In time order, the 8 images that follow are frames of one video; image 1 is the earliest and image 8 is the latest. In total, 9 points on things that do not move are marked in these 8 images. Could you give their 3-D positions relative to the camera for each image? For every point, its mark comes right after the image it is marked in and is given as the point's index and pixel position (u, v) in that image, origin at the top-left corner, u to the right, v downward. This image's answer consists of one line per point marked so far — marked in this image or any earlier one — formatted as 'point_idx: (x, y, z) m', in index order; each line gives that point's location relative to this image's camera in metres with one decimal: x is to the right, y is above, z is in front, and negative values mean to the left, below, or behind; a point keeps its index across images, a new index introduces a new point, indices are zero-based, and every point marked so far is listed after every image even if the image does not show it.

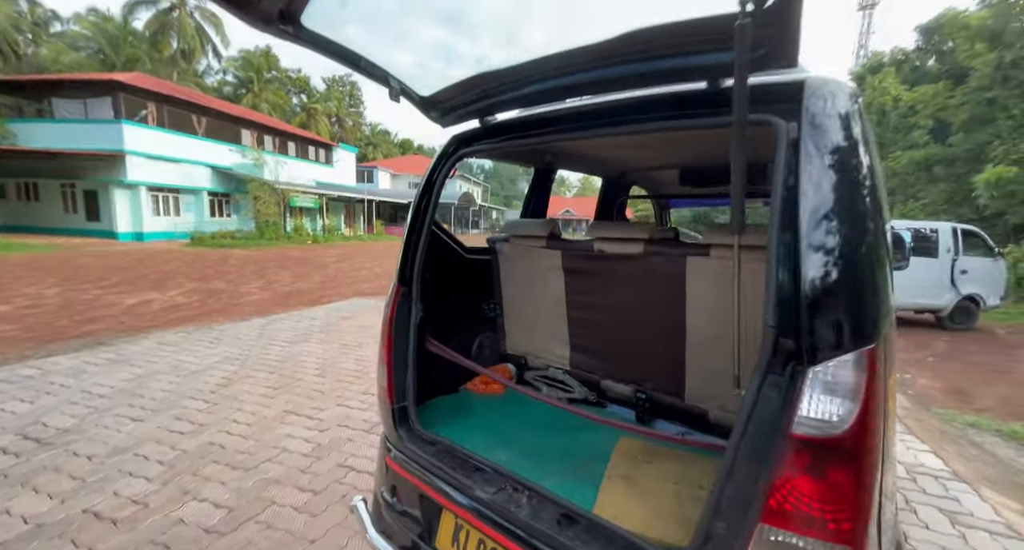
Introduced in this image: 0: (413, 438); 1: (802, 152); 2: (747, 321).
0: (-0.3, -0.6, +1.5) m
1: (+0.5, +0.2, +0.8) m
2: (+0.7, -0.1, +1.3) m
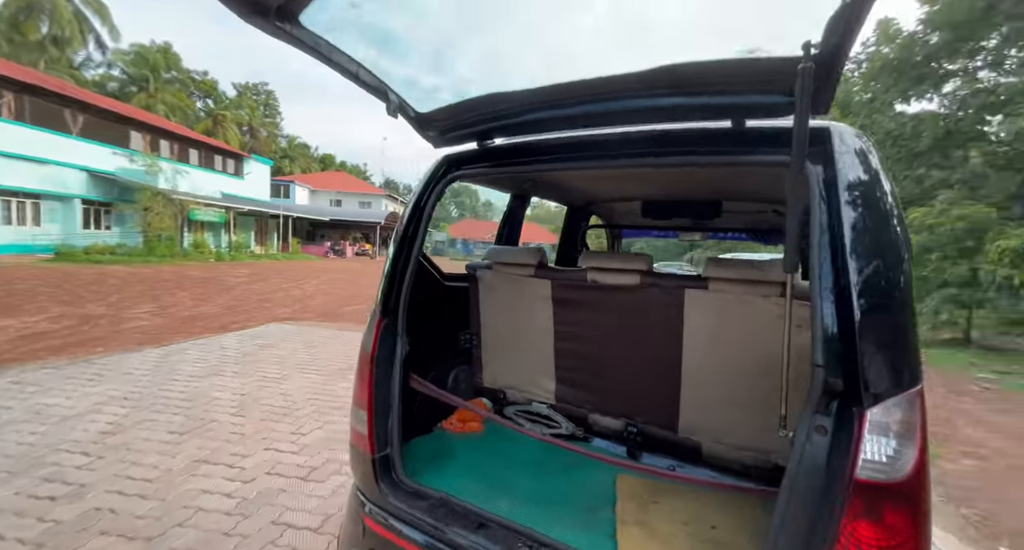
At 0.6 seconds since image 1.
0: (-0.3, -0.7, +1.3) m
1: (+0.7, +0.2, +0.9) m
2: (+0.7, -0.2, +1.3) m
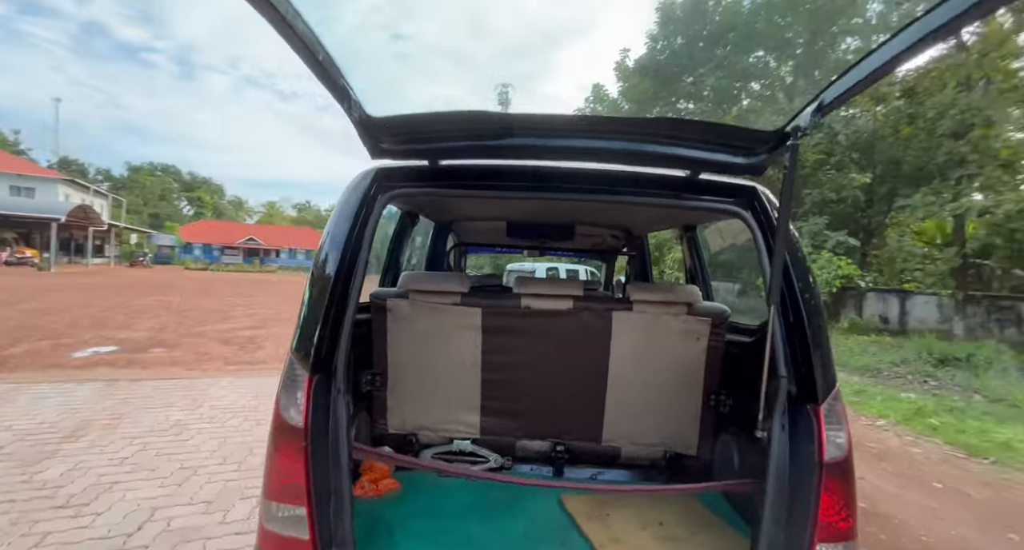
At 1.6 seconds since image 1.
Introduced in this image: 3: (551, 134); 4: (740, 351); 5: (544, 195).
0: (-0.3, -0.8, +1.1) m
1: (+0.7, +0.1, +1.1) m
2: (+0.6, -0.3, +1.5) m
3: (+0.1, +0.4, +1.2) m
4: (+0.9, -0.3, +1.5) m
5: (+0.1, +0.2, +1.3) m
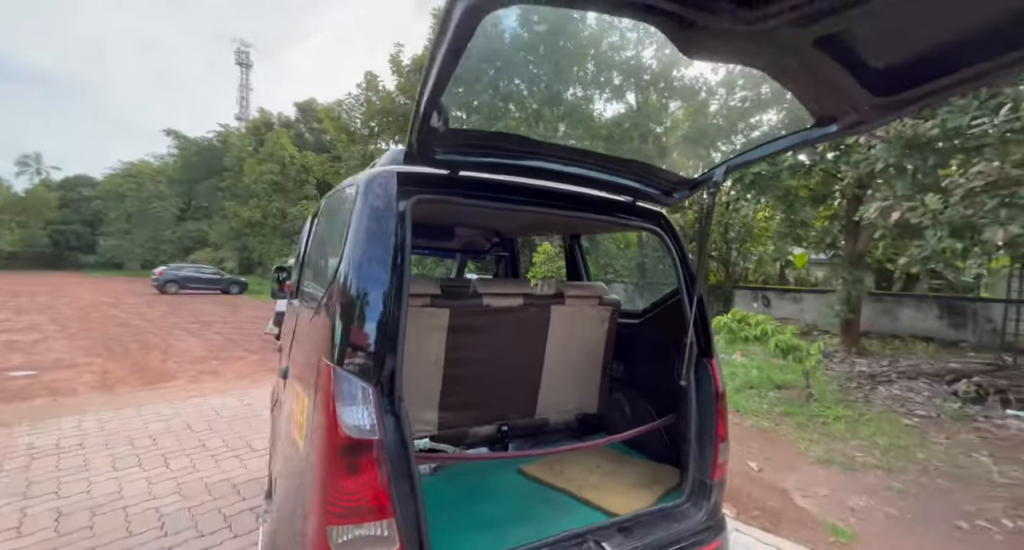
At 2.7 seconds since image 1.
0: (-0.1, -0.8, +1.1) m
1: (+0.7, +0.1, +1.7) m
2: (+0.3, -0.3, +2.0) m
3: (+0.1, +0.4, +1.4) m
4: (+0.6, -0.3, +2.1) m
5: (+0.1, +0.2, +1.5) m
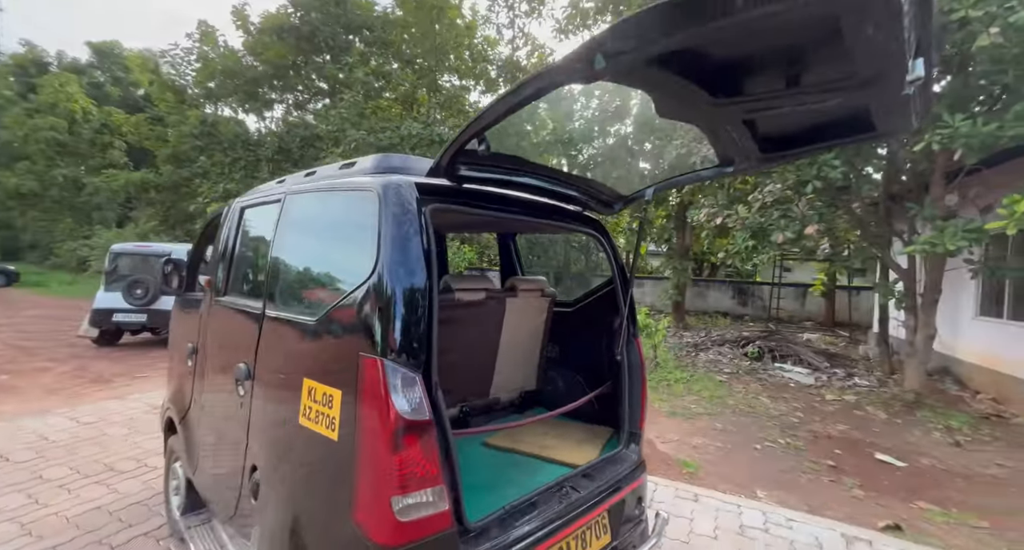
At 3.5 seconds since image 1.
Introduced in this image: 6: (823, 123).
0: (-0.1, -0.8, +1.3) m
1: (+0.5, +0.1, +2.1) m
2: (+0.1, -0.3, +2.3) m
3: (+0.1, +0.4, +1.7) m
4: (+0.3, -0.2, +2.5) m
5: (0.0, +0.2, +1.7) m
6: (+1.0, +0.5, +1.4) m
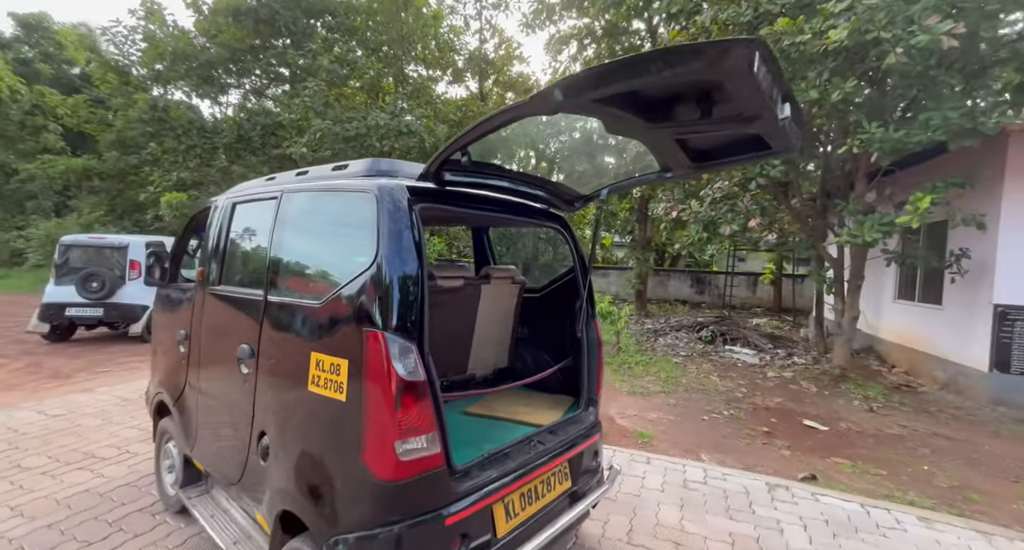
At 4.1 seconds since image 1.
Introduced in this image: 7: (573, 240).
0: (-0.2, -0.8, +1.6) m
1: (+0.3, +0.2, +2.4) m
2: (-0.1, -0.2, +2.6) m
3: (0.0, +0.5, +1.9) m
4: (+0.1, -0.2, +2.8) m
5: (-0.1, +0.3, +2.0) m
6: (+0.9, +0.5, +1.8) m
7: (+0.3, +0.2, +2.4) m
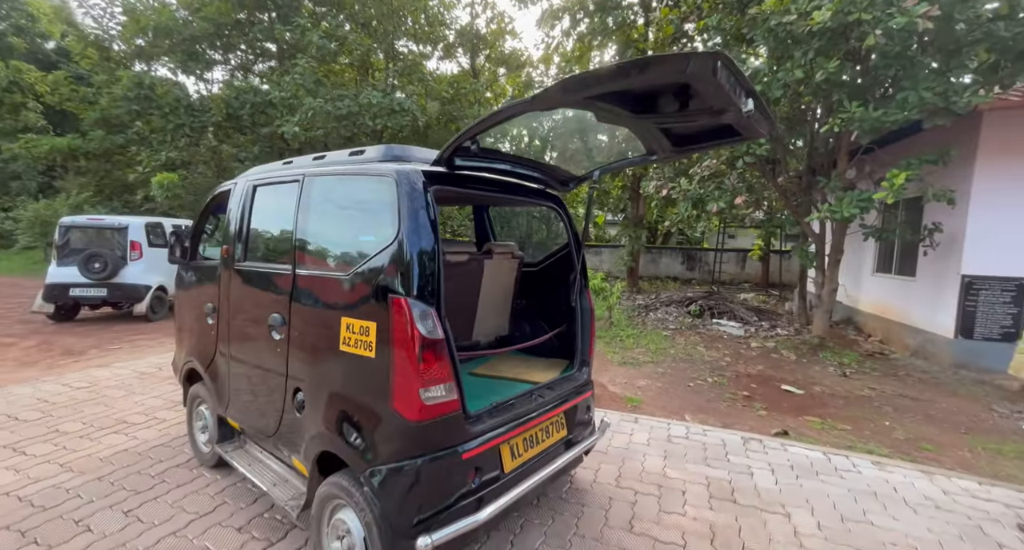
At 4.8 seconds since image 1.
0: (-0.1, -0.6, +1.9) m
1: (+0.3, +0.3, +2.7) m
2: (-0.1, -0.1, +2.8) m
3: (0.0, +0.6, +2.2) m
4: (+0.1, 0.0, +3.0) m
5: (-0.1, +0.4, +2.2) m
6: (+0.9, +0.7, +2.0) m
7: (+0.3, +0.4, +2.7) m
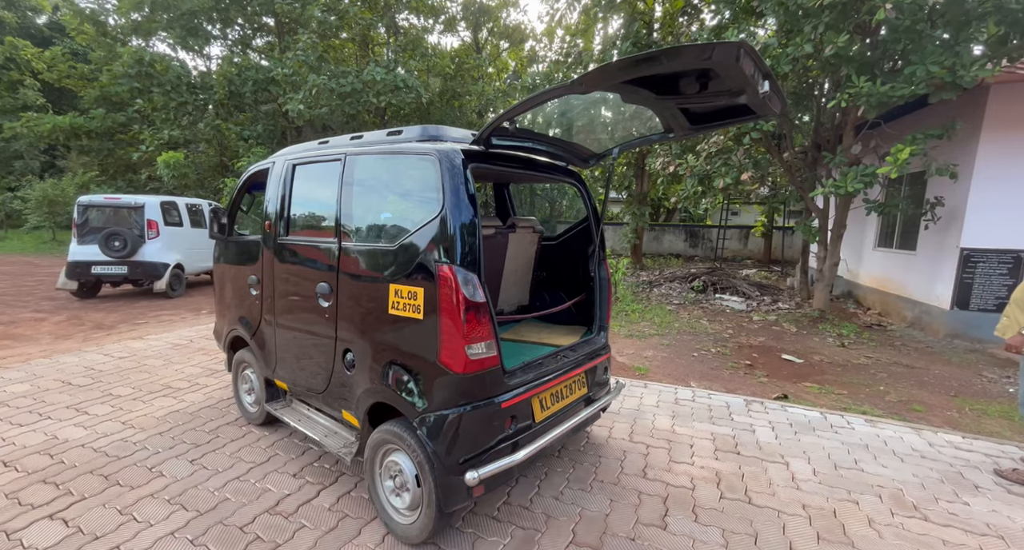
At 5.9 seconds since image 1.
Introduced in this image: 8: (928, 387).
0: (0.0, -0.5, +2.1) m
1: (+0.5, +0.5, +2.8) m
2: (+0.1, +0.1, +3.0) m
3: (+0.1, +0.7, +2.3) m
4: (+0.3, +0.2, +3.2) m
5: (+0.1, +0.6, +2.4) m
6: (+1.1, +0.8, +2.1) m
7: (+0.5, +0.5, +2.8) m
8: (+4.2, -1.1, +4.3) m
